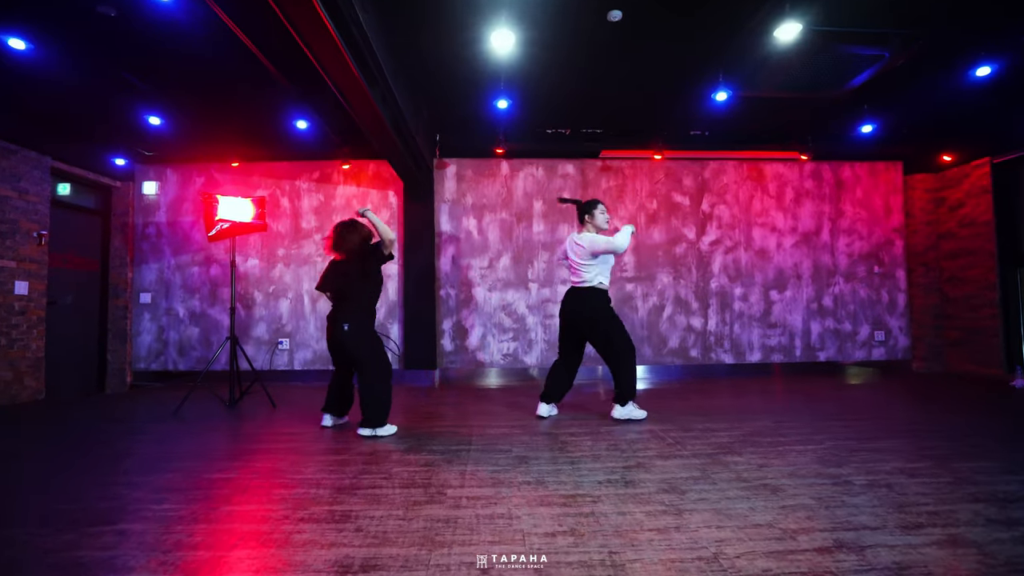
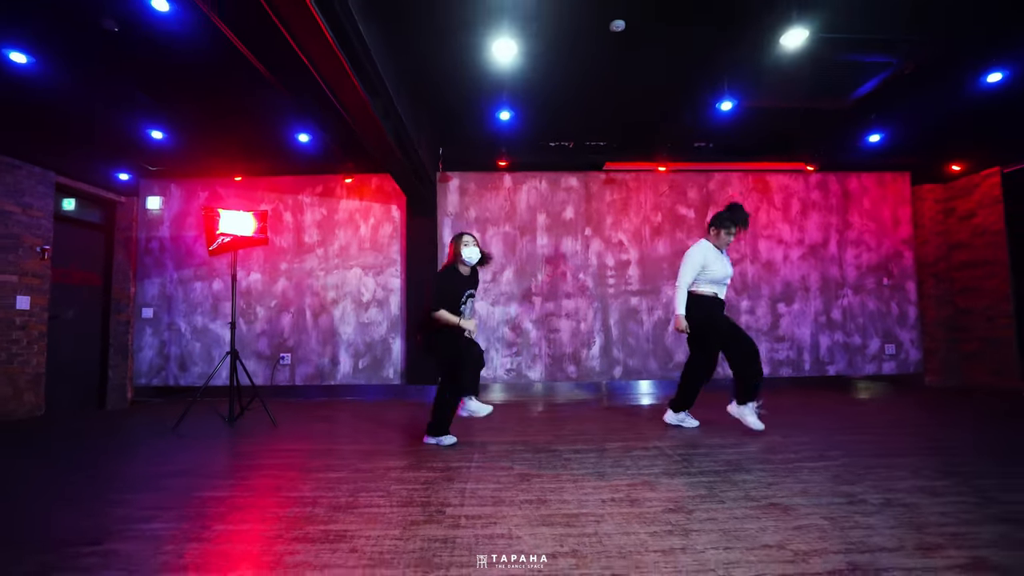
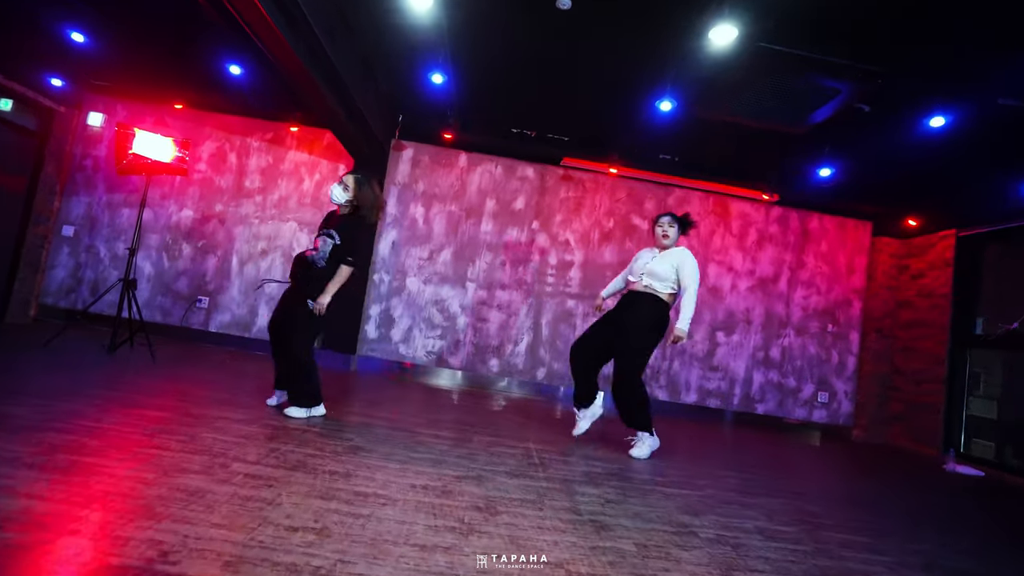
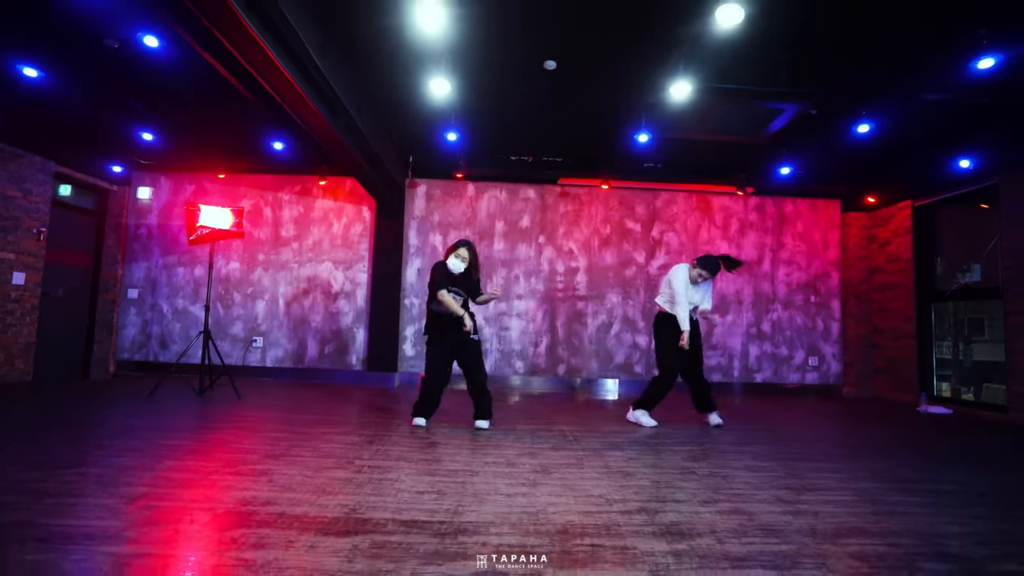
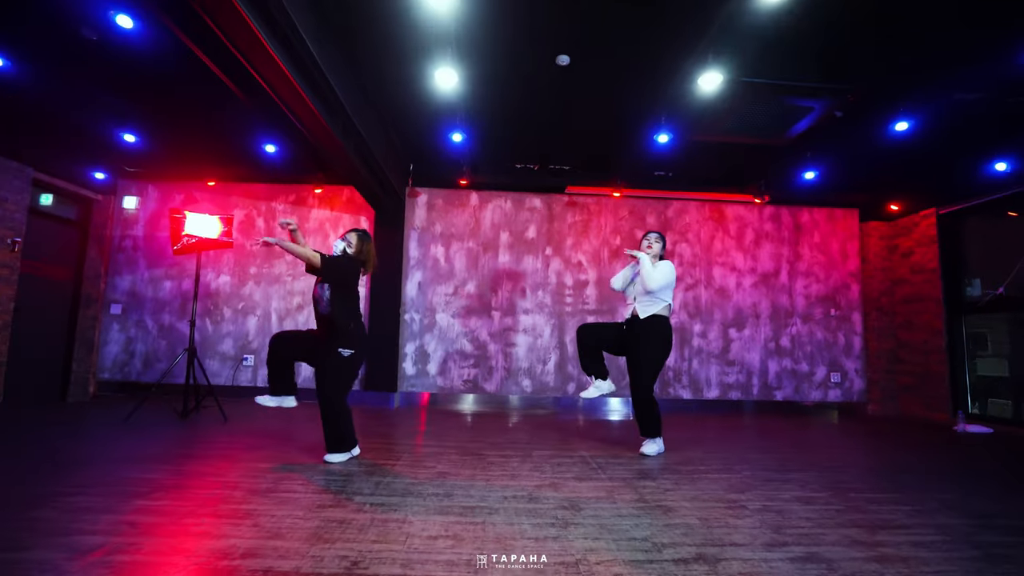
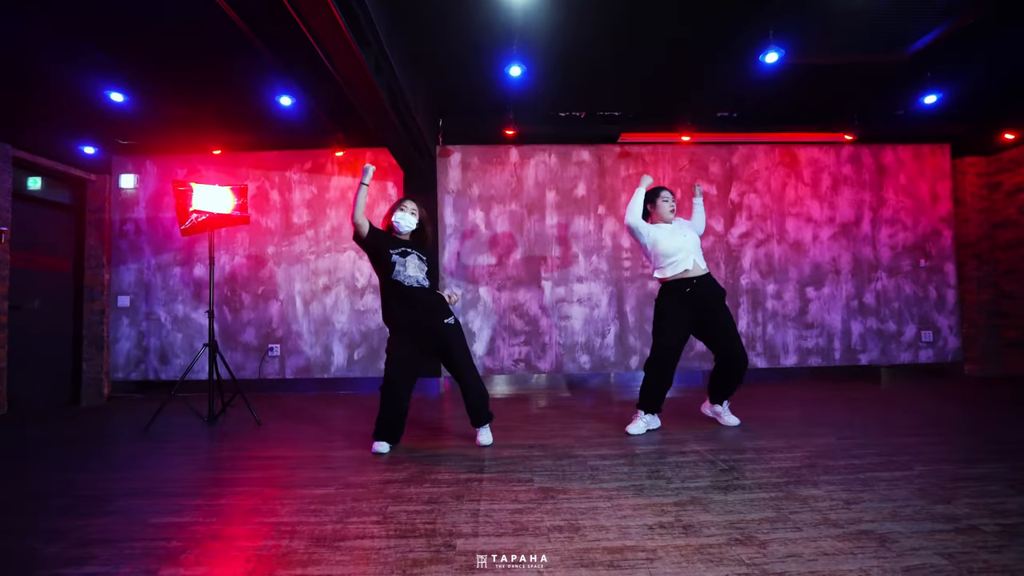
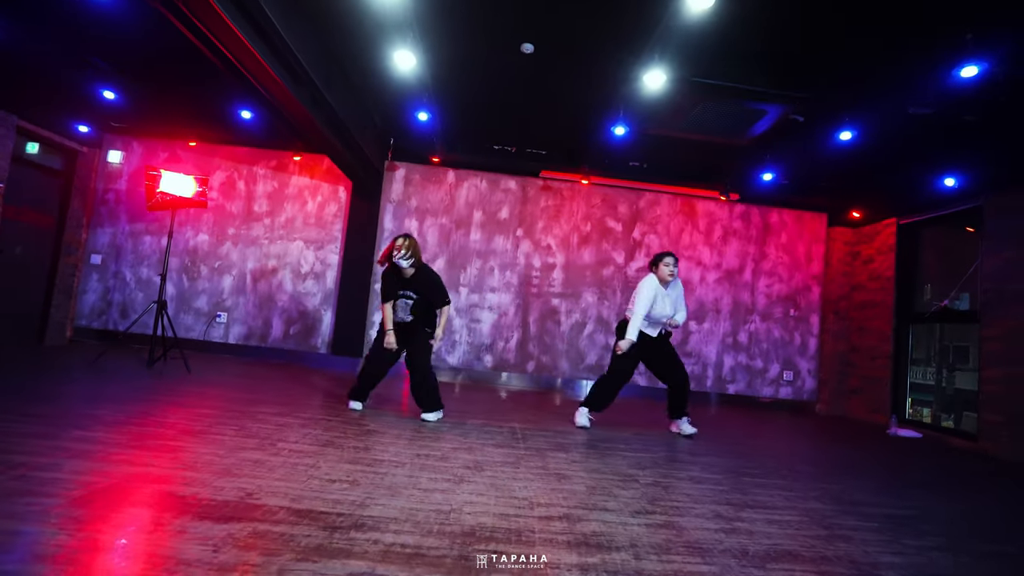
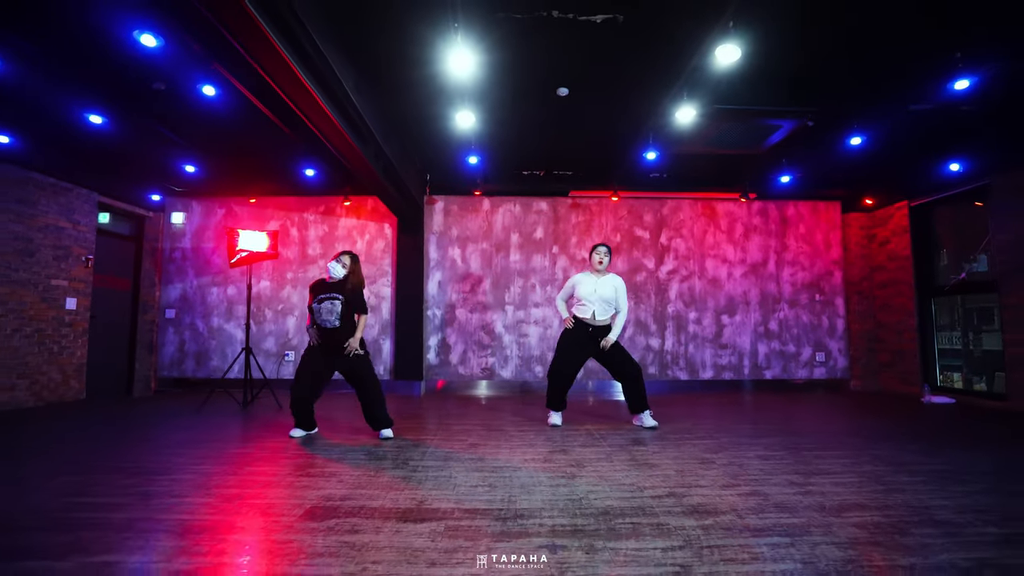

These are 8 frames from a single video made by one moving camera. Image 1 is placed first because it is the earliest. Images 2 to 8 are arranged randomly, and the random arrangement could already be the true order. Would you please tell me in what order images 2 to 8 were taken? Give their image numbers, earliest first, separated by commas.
6, 2, 4, 7, 3, 5, 8
